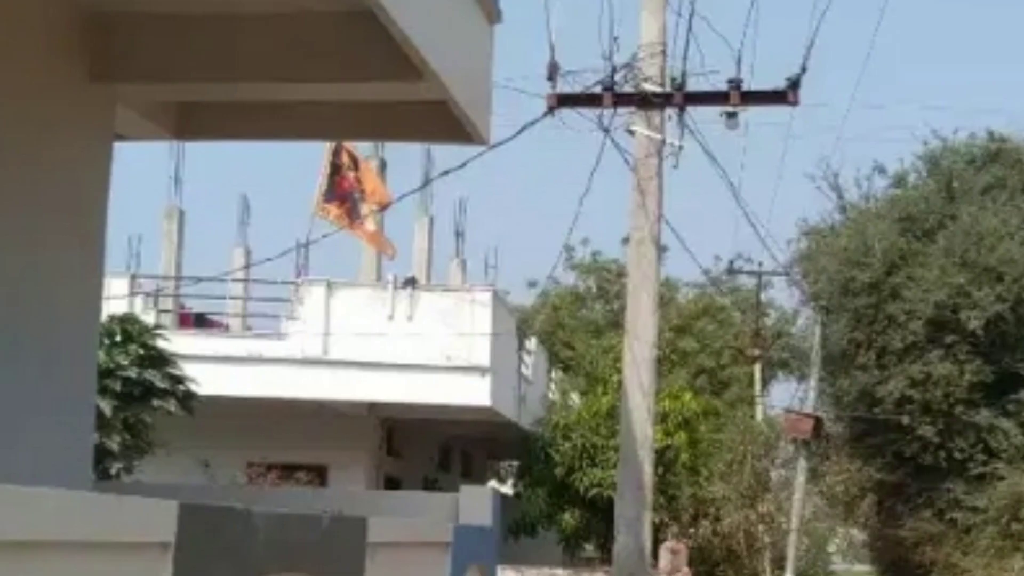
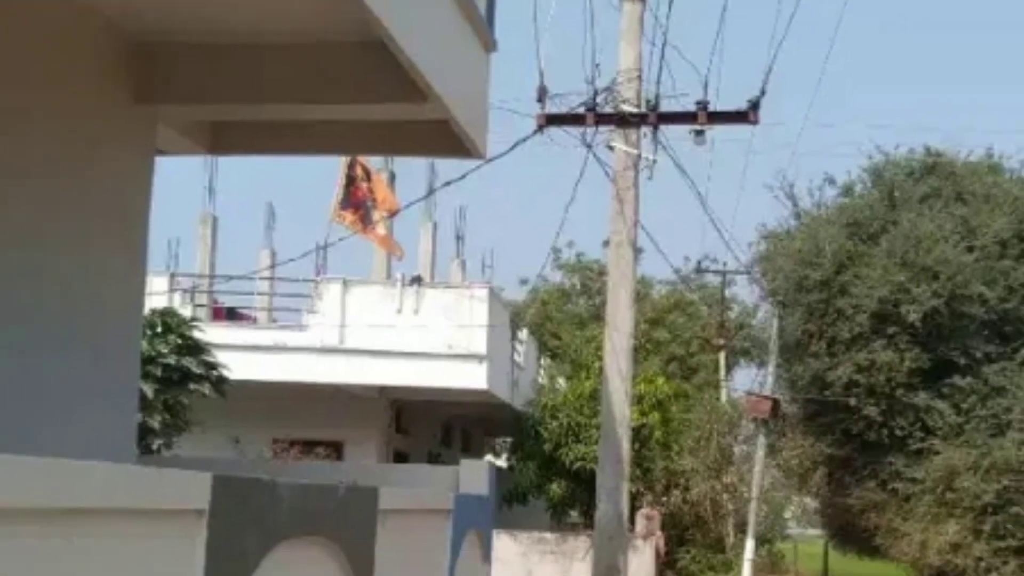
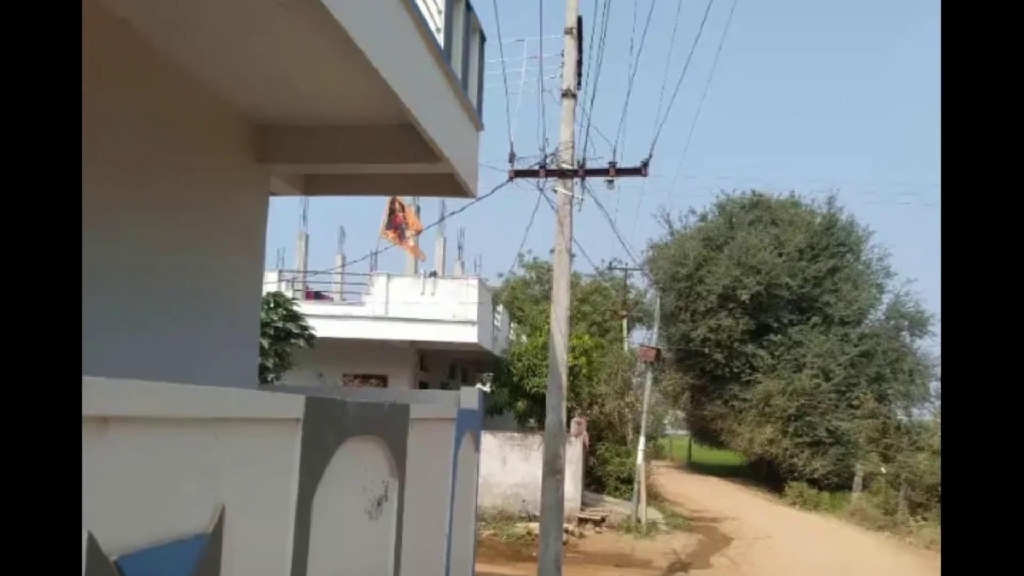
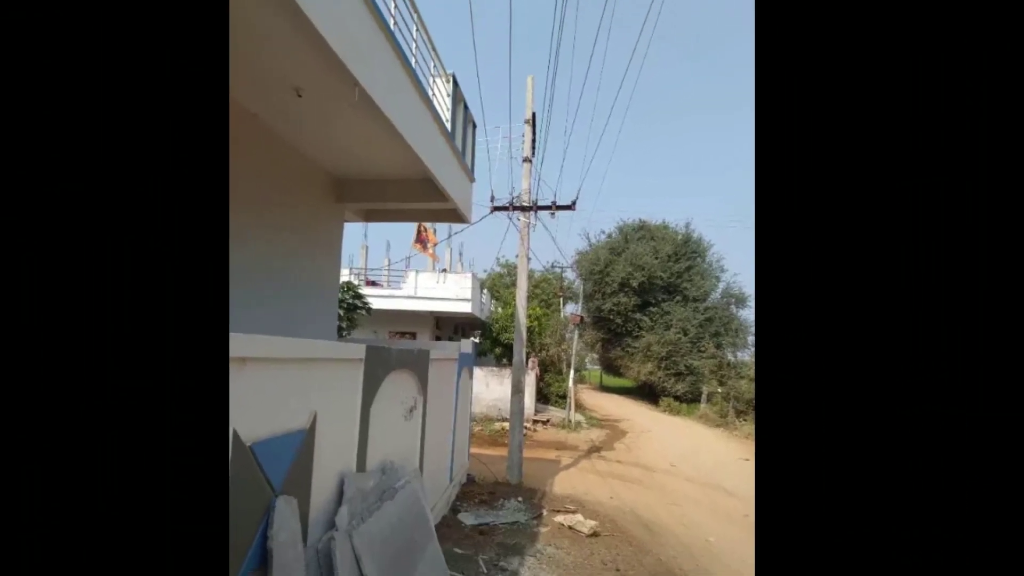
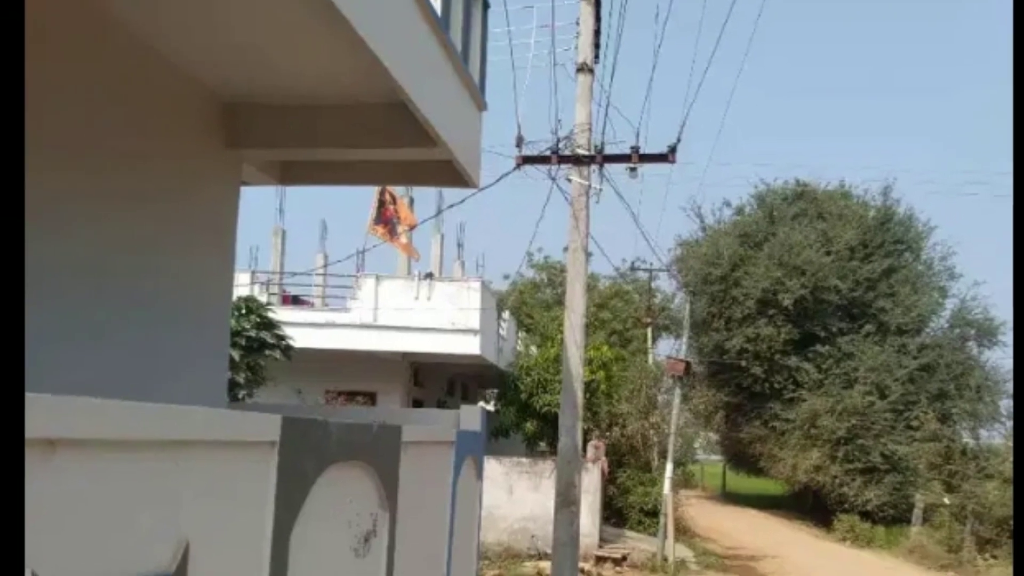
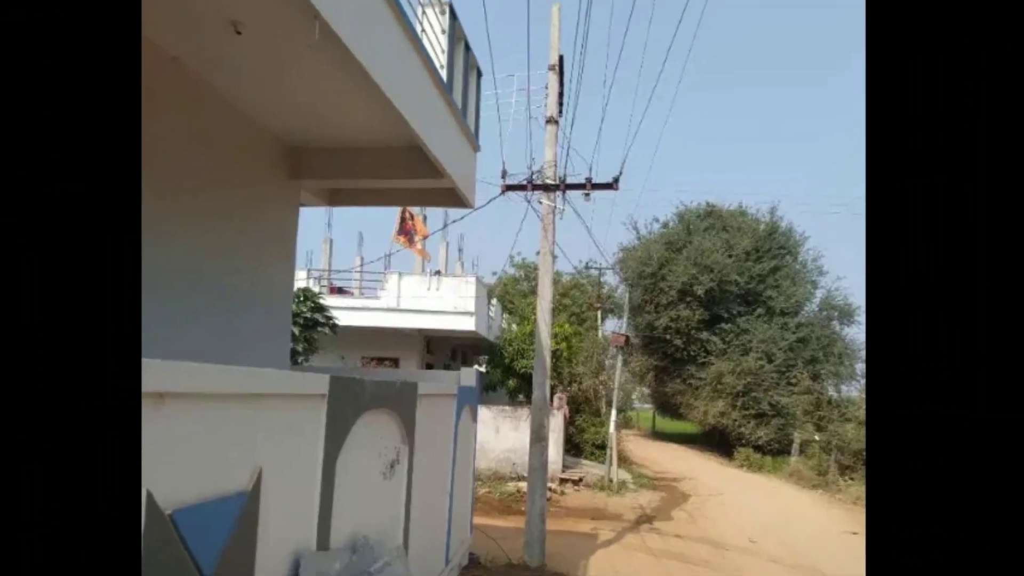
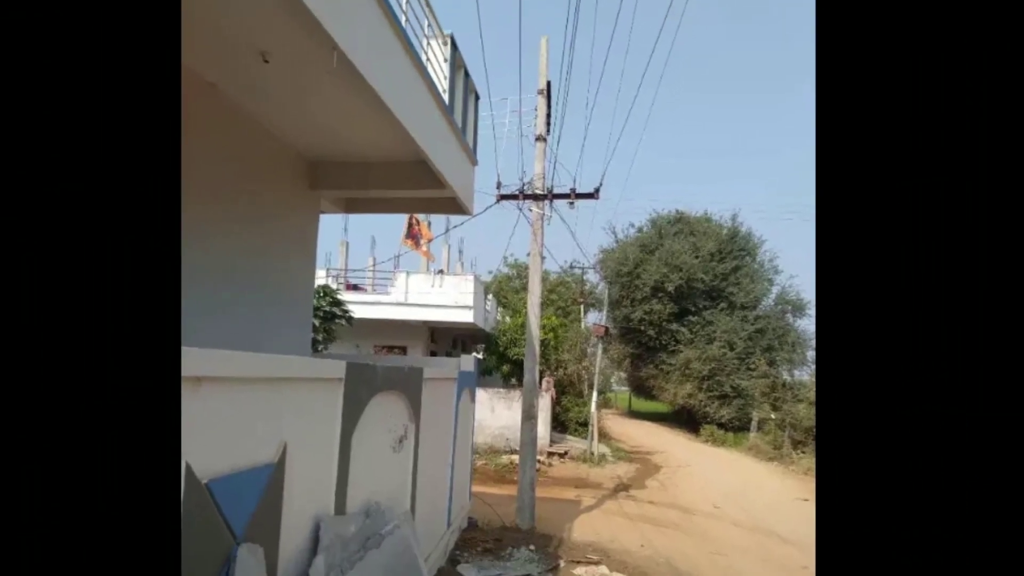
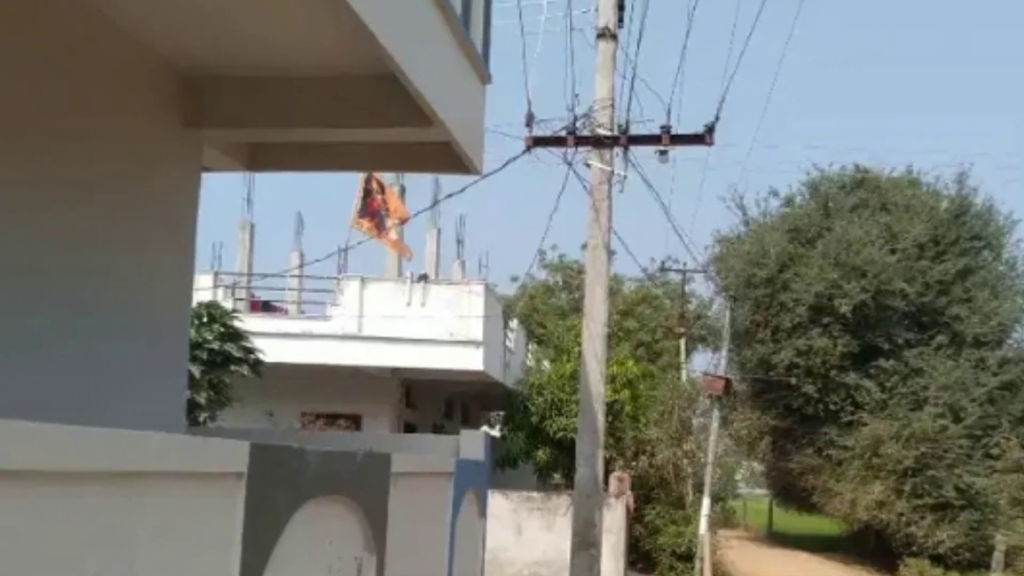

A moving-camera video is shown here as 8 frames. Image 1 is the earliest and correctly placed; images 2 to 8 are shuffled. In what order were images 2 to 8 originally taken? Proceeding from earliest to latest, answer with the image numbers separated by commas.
2, 8, 5, 3, 6, 7, 4
